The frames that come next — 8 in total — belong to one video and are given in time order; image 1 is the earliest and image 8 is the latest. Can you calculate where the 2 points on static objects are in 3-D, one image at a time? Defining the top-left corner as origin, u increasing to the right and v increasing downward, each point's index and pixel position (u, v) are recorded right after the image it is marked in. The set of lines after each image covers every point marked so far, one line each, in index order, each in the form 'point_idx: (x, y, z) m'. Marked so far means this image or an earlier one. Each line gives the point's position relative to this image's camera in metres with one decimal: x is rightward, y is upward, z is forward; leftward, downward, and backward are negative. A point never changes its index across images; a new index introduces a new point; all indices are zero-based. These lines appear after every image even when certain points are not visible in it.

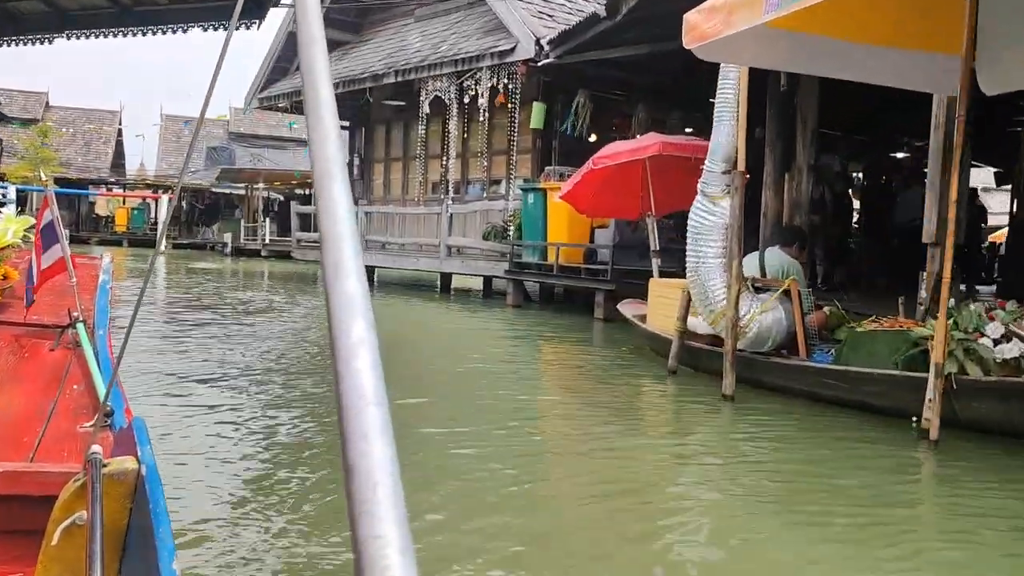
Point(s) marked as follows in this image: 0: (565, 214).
0: (+0.5, +0.7, +8.6) m
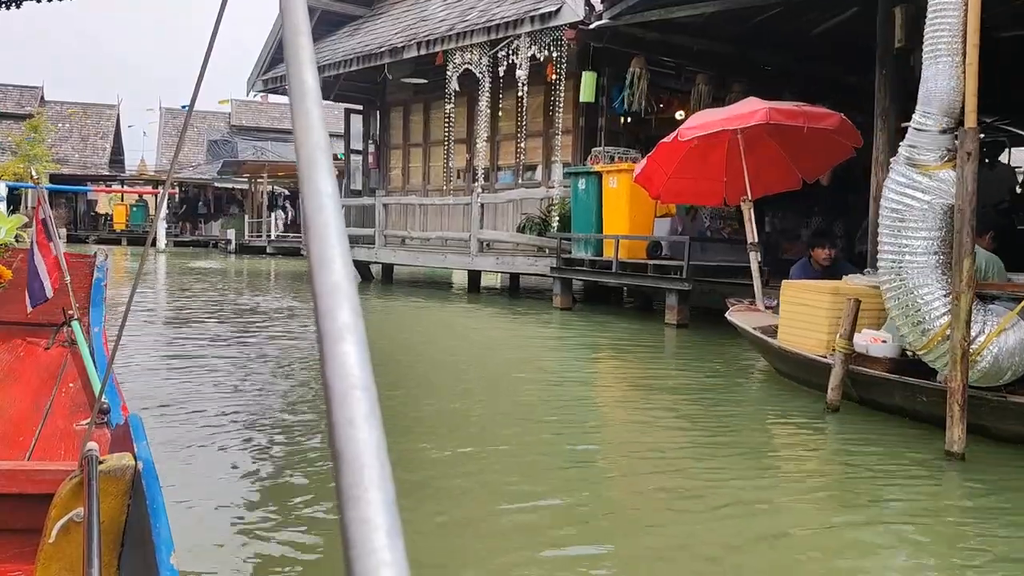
0: (+0.9, +0.7, +7.4) m
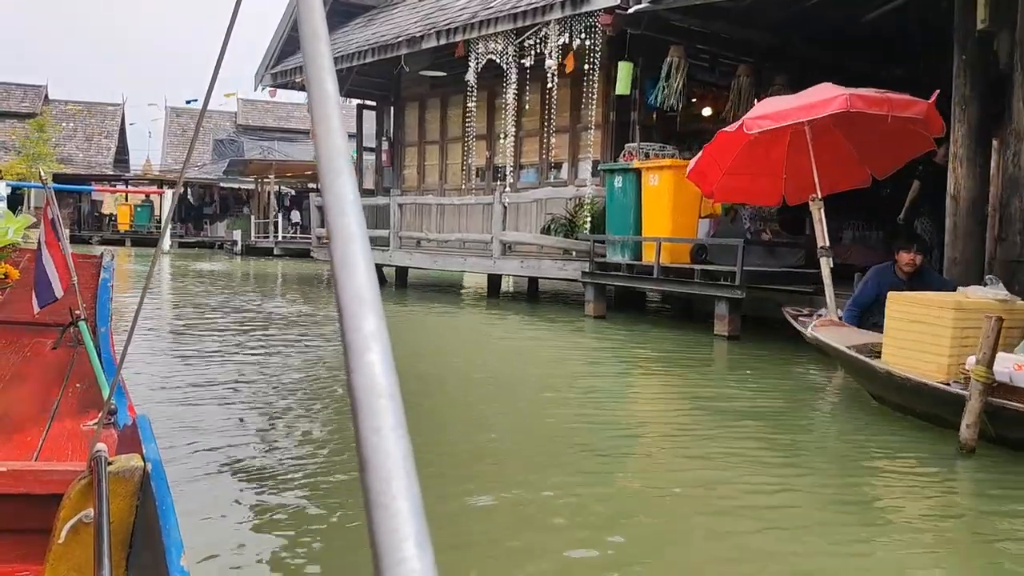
0: (+1.2, +0.7, +6.8) m
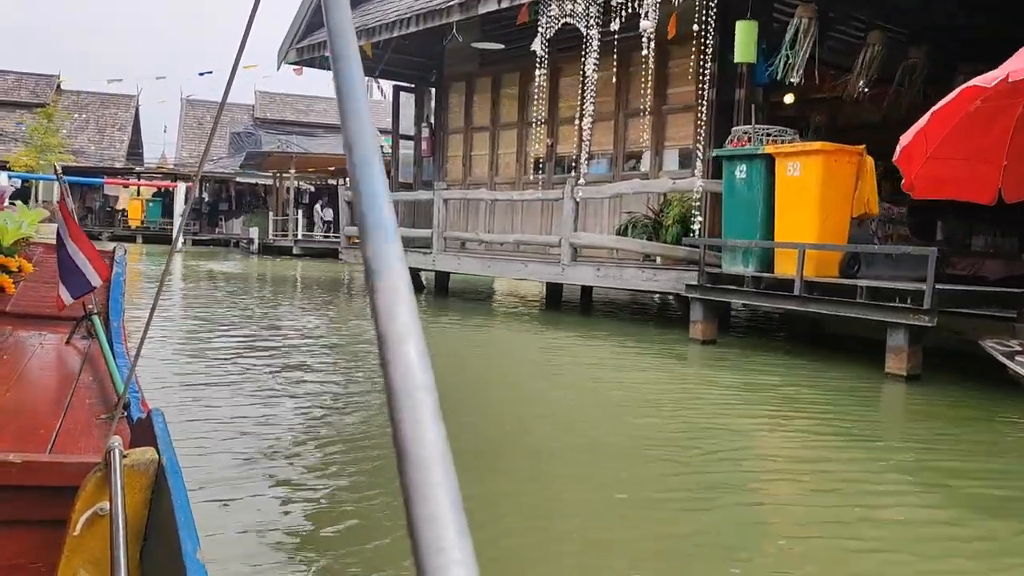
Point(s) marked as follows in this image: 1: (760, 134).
0: (+1.8, +0.5, +5.2) m
1: (+1.8, +1.1, +6.4) m
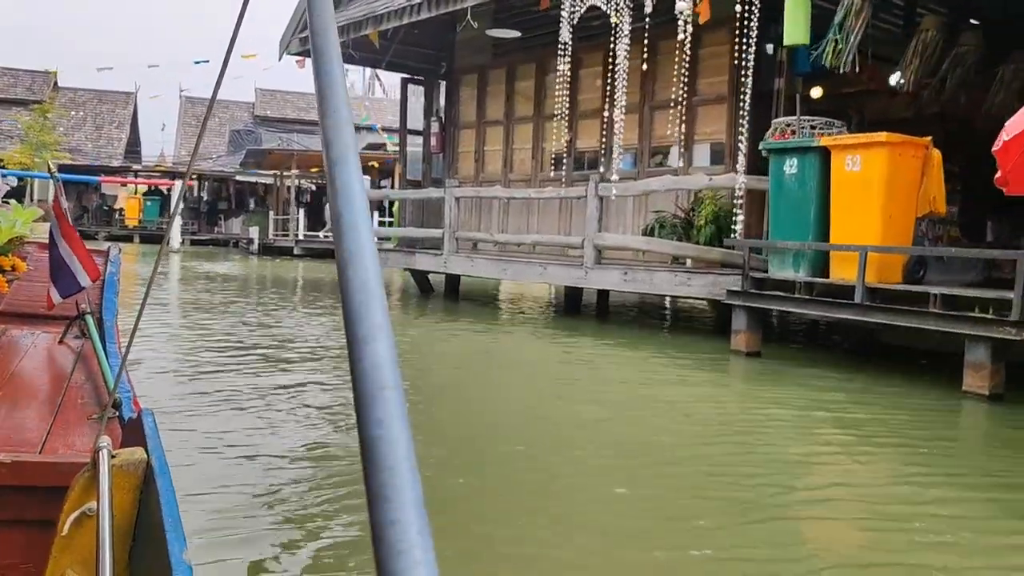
0: (+1.9, +0.5, +4.7) m
1: (+2.0, +1.1, +5.9) m
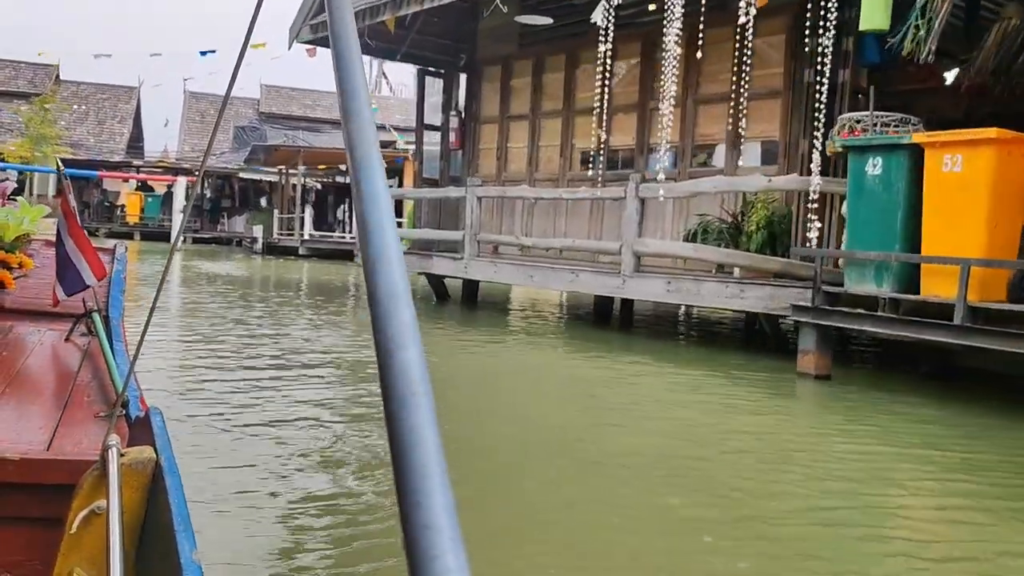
0: (+2.2, +0.4, +4.1) m
1: (+2.2, +1.0, +5.2) m
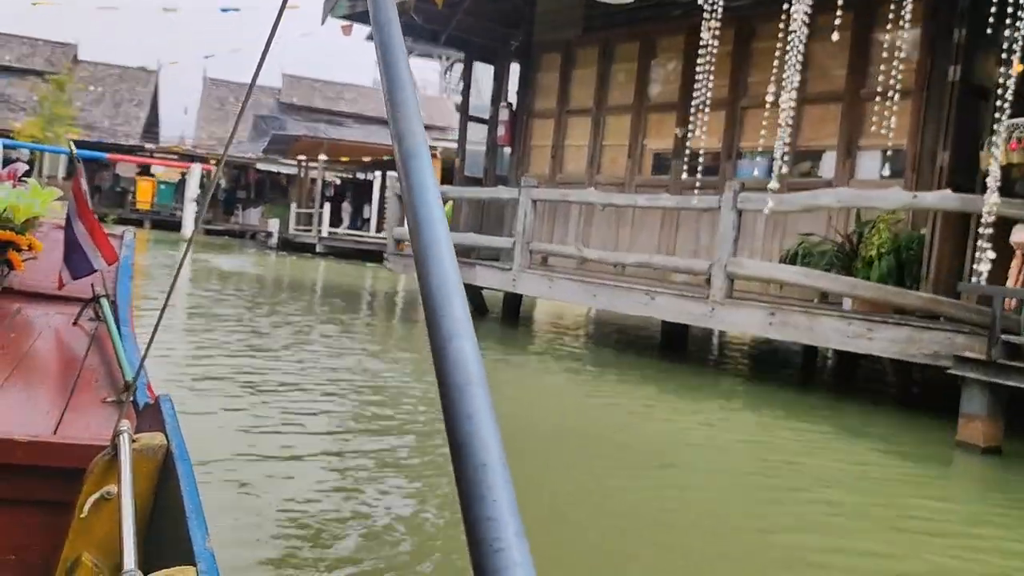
0: (+2.6, +0.2, +3.0) m
1: (+2.6, +0.8, +4.2) m
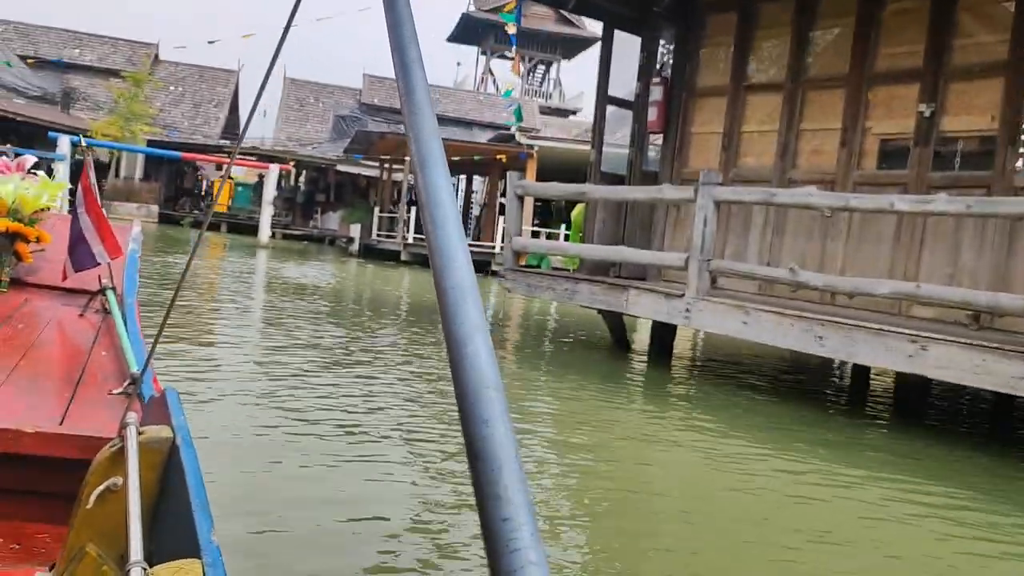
0: (+3.2, 0.0, +1.1) m
1: (+3.4, +0.6, +2.2) m
